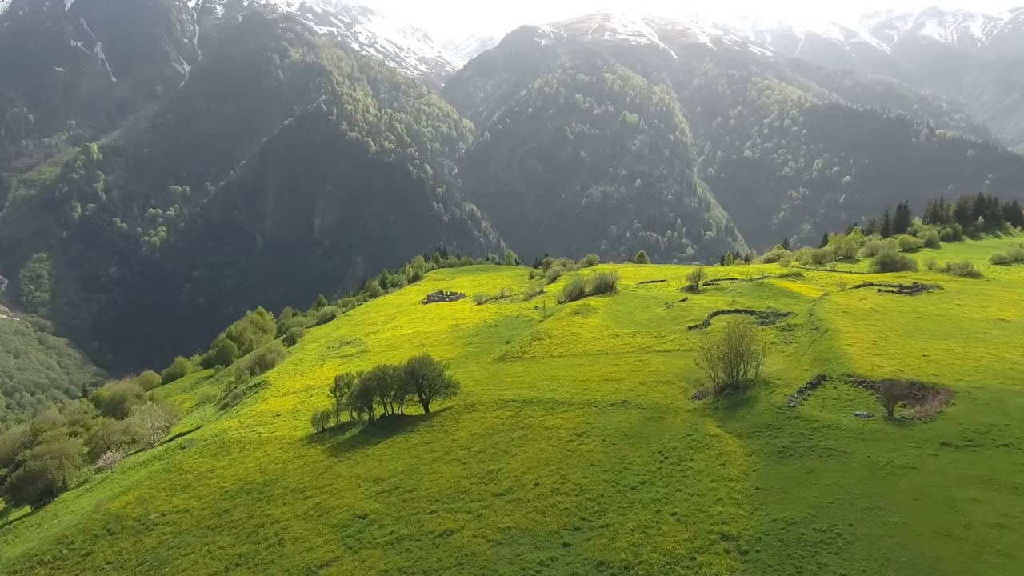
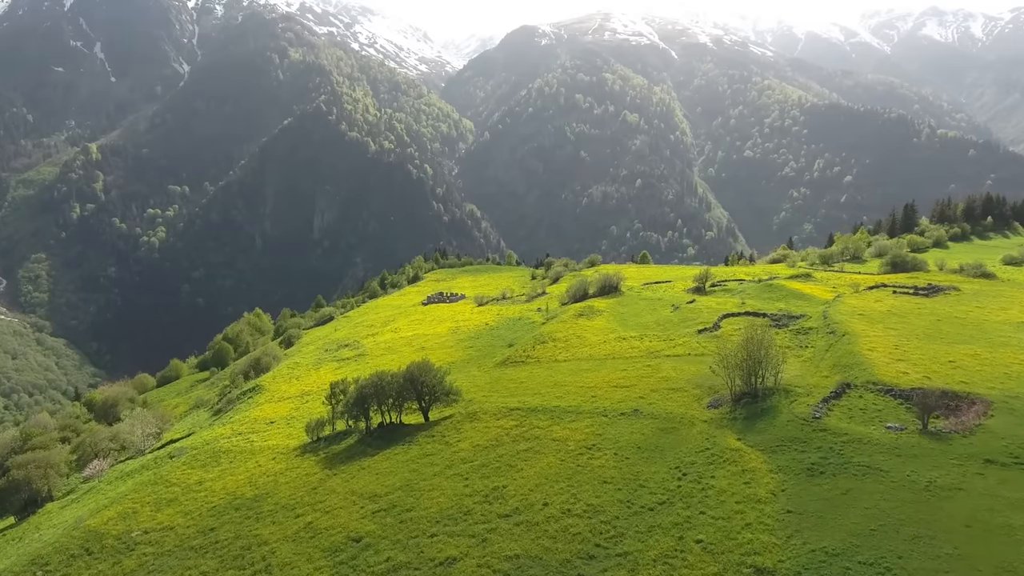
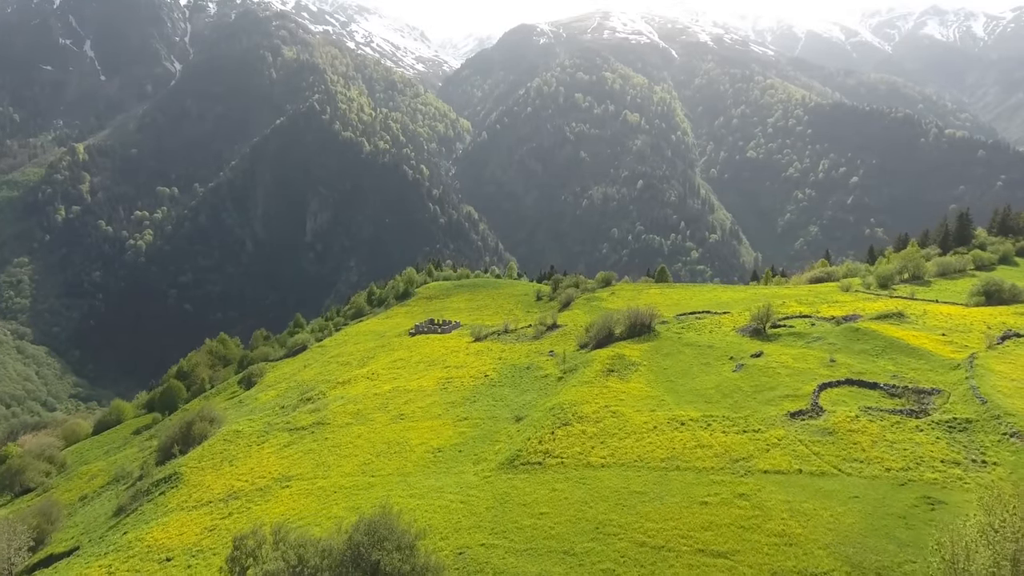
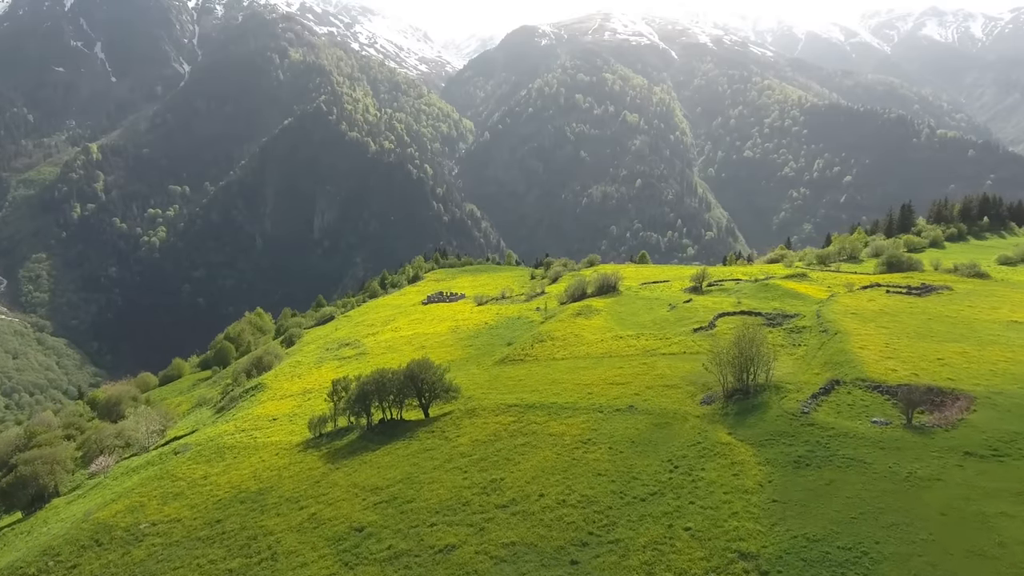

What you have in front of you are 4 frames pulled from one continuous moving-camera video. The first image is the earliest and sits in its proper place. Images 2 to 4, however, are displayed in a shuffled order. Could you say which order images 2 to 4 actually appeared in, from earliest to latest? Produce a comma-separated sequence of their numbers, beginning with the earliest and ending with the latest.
4, 2, 3
